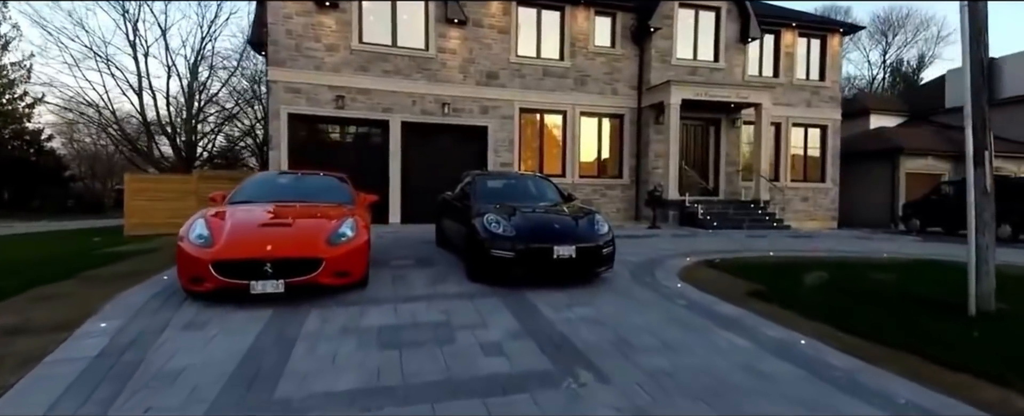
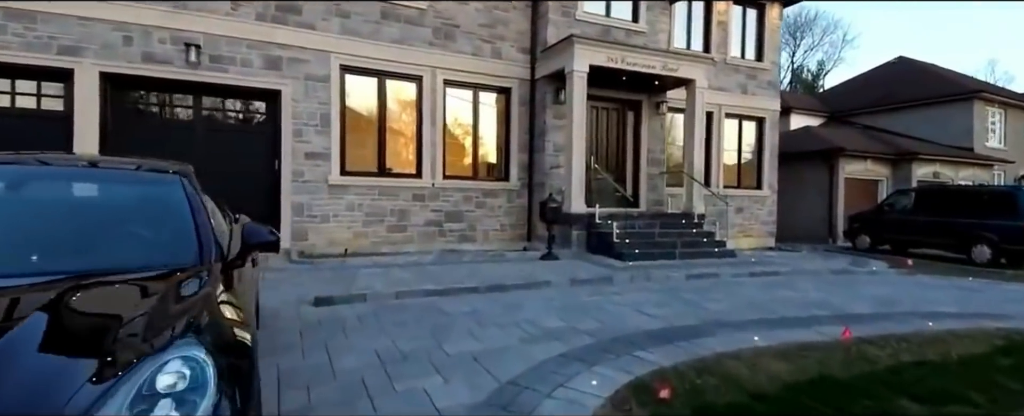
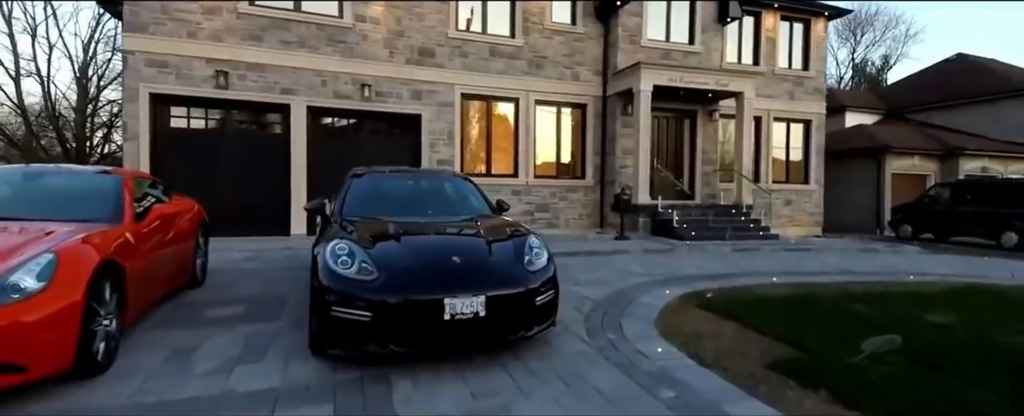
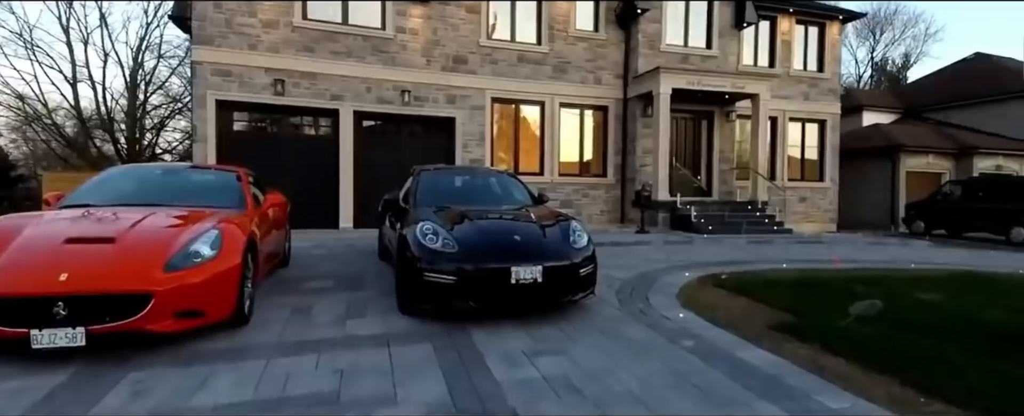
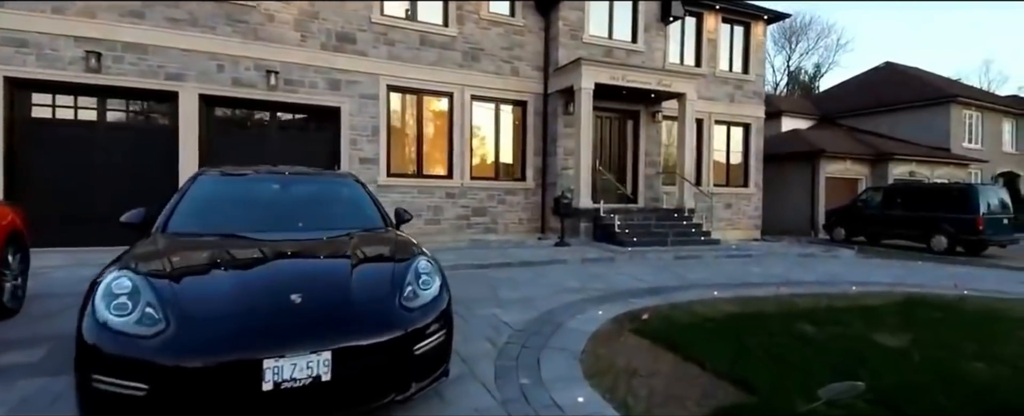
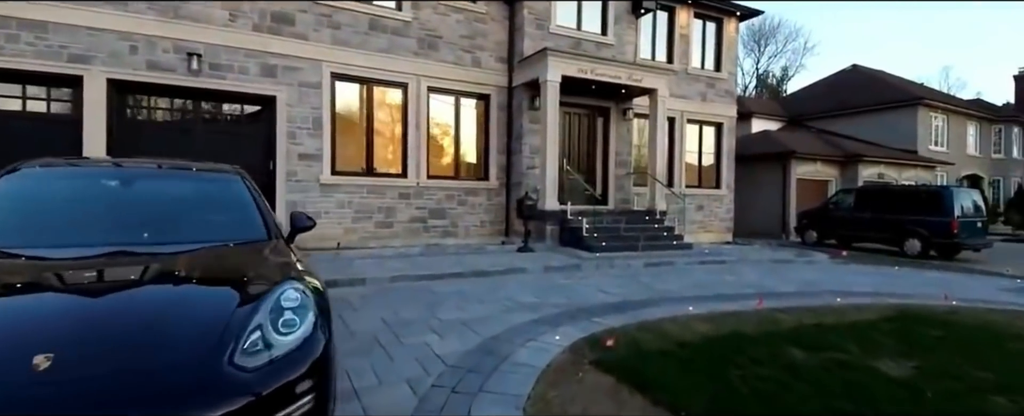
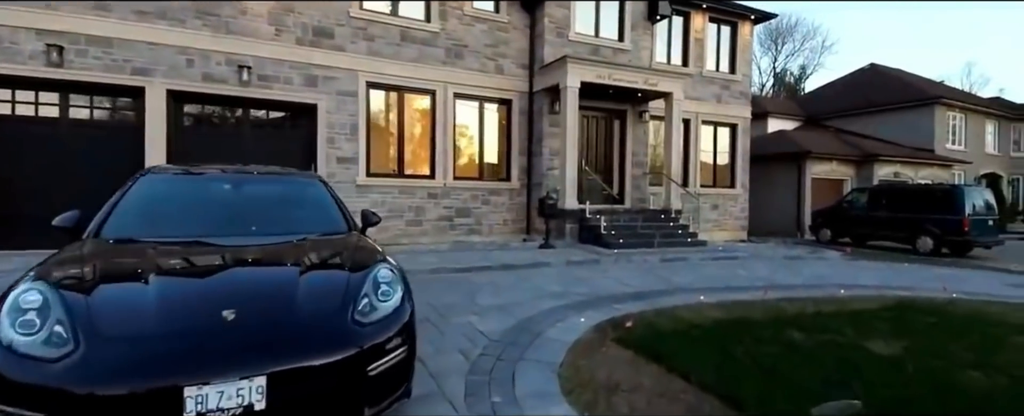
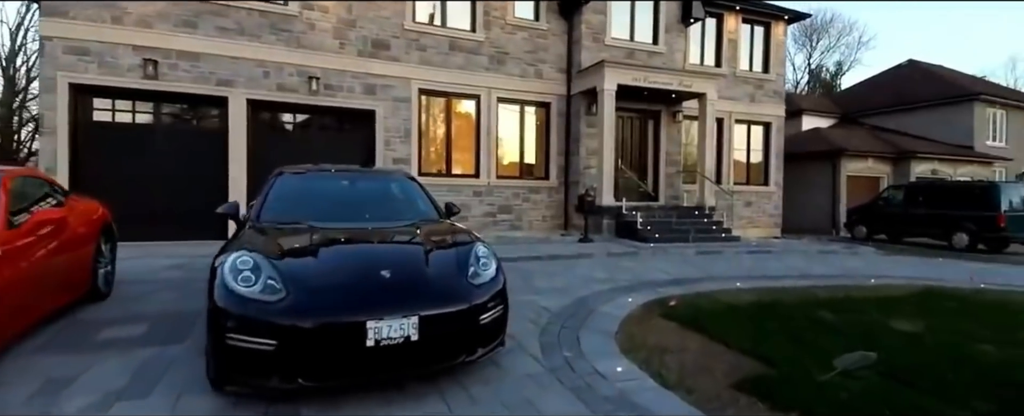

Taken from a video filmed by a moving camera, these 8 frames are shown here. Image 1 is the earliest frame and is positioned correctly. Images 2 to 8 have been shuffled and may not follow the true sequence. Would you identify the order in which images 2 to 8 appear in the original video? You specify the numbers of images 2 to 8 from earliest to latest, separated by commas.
4, 3, 8, 5, 7, 6, 2
